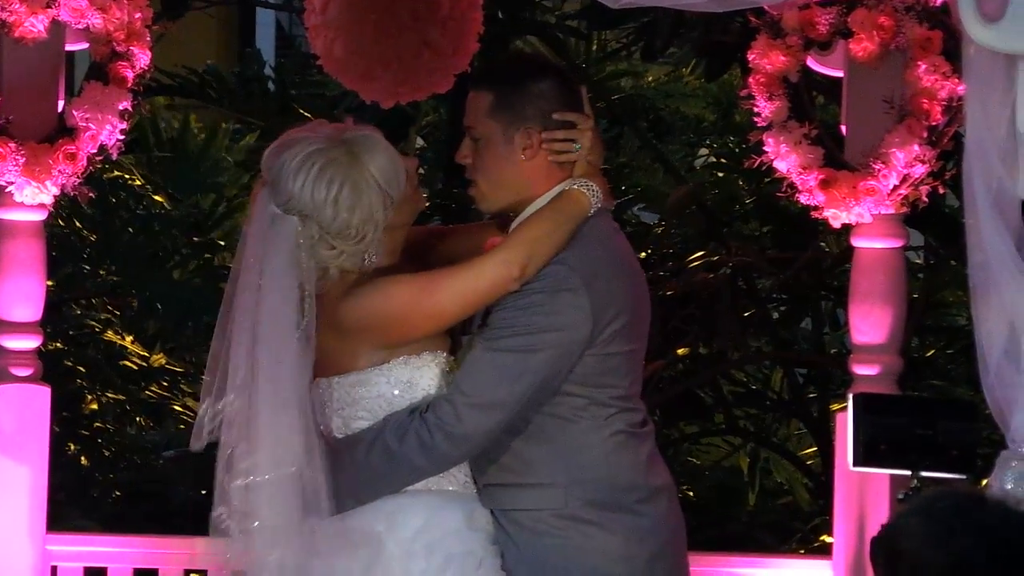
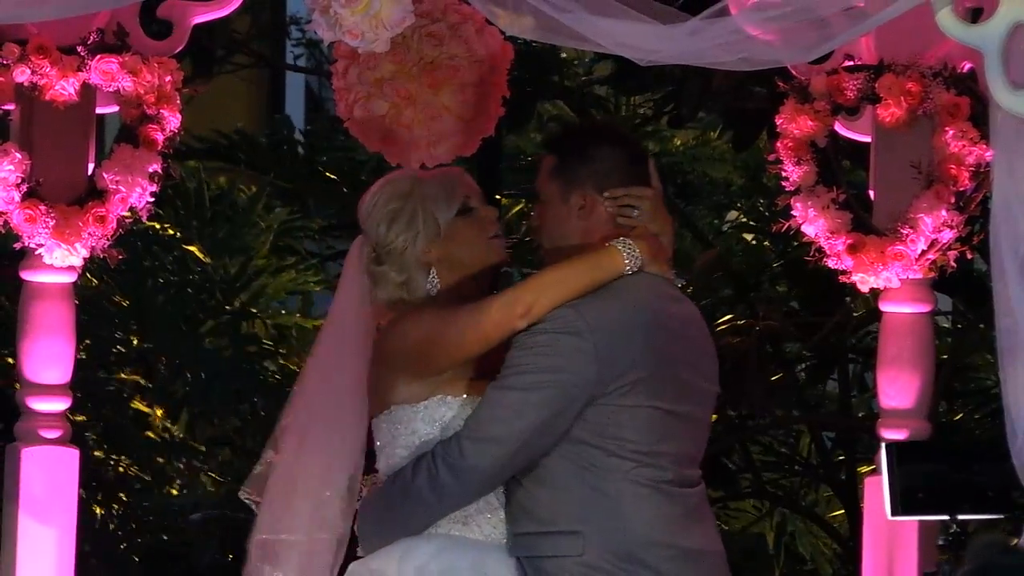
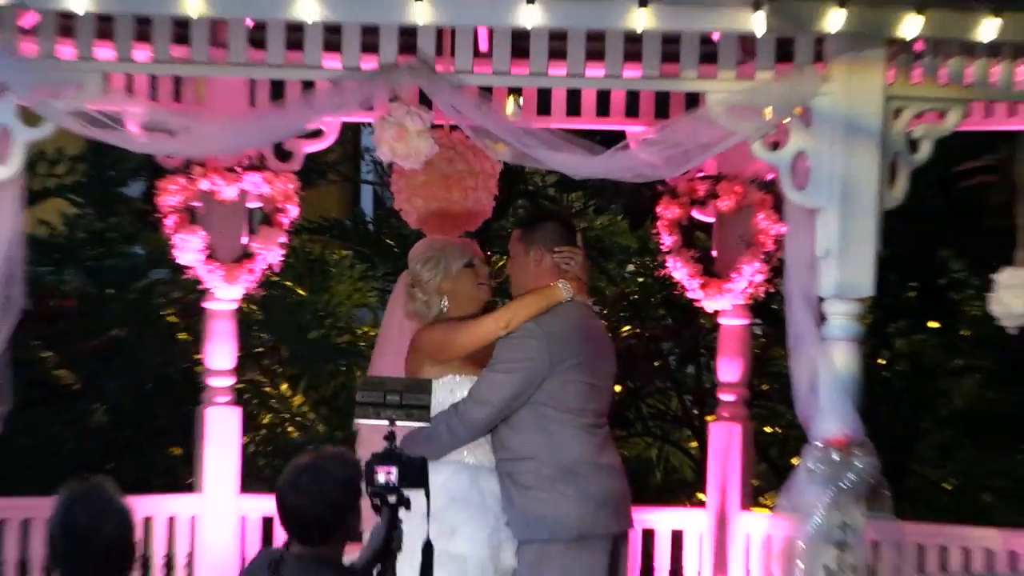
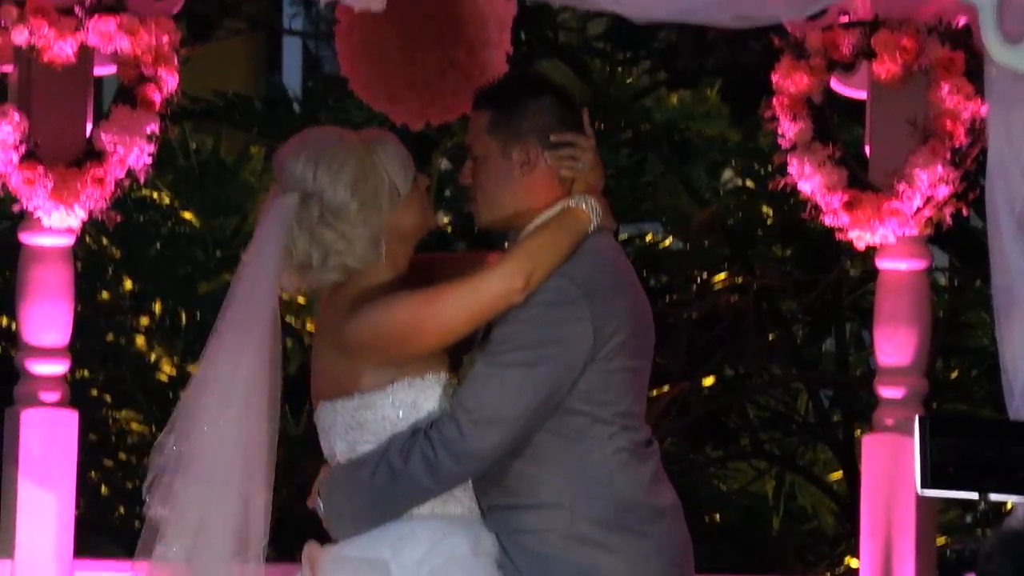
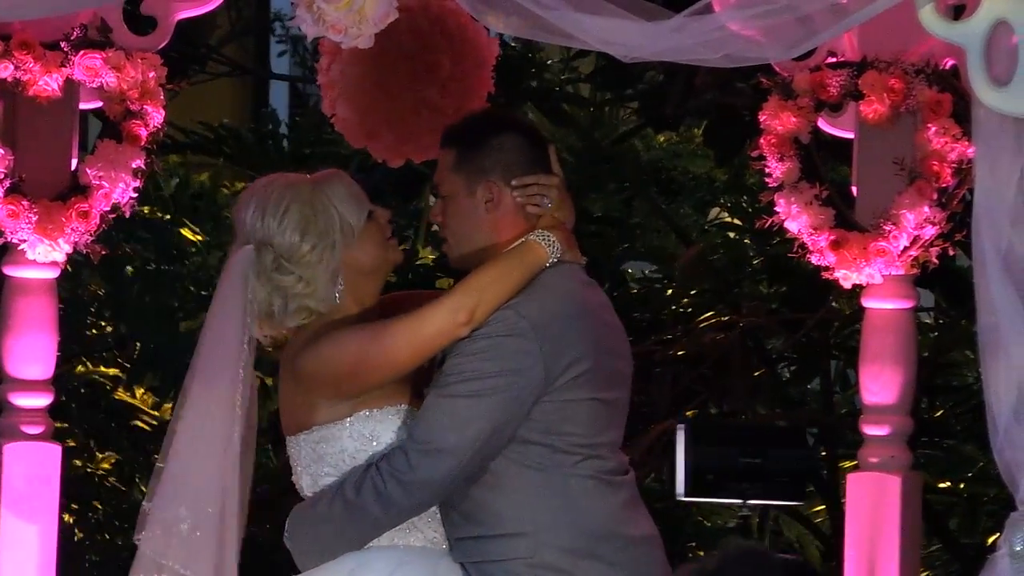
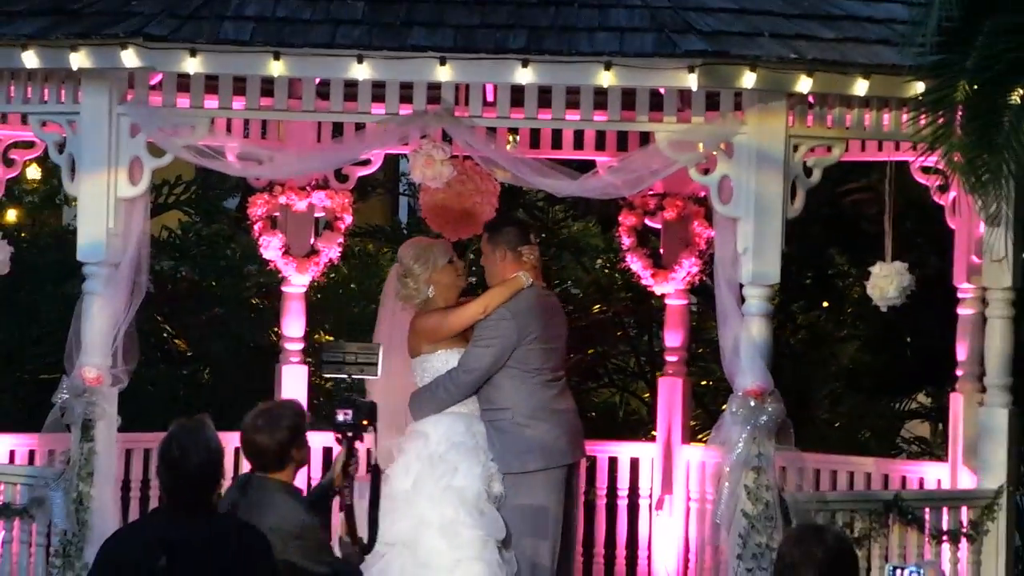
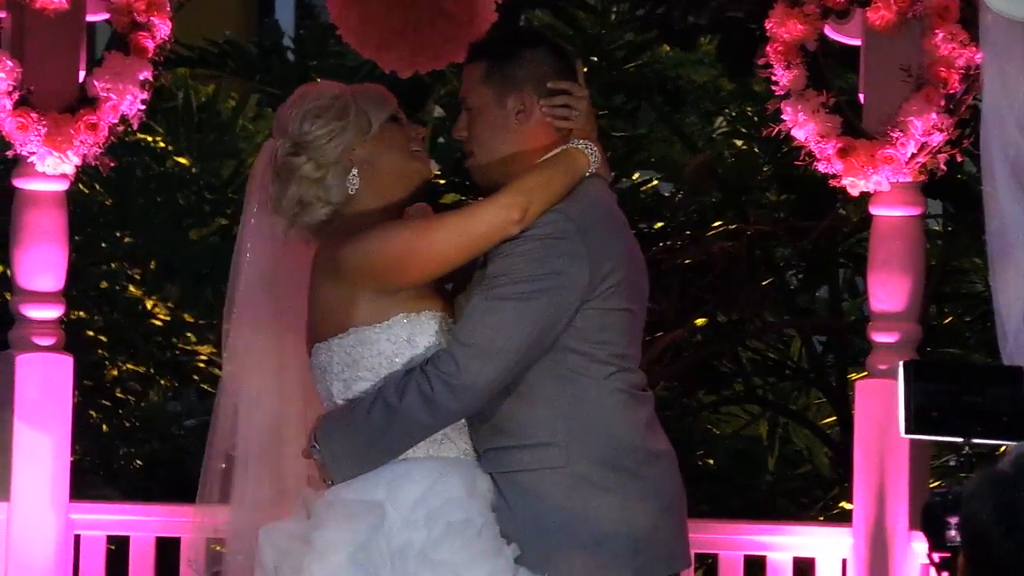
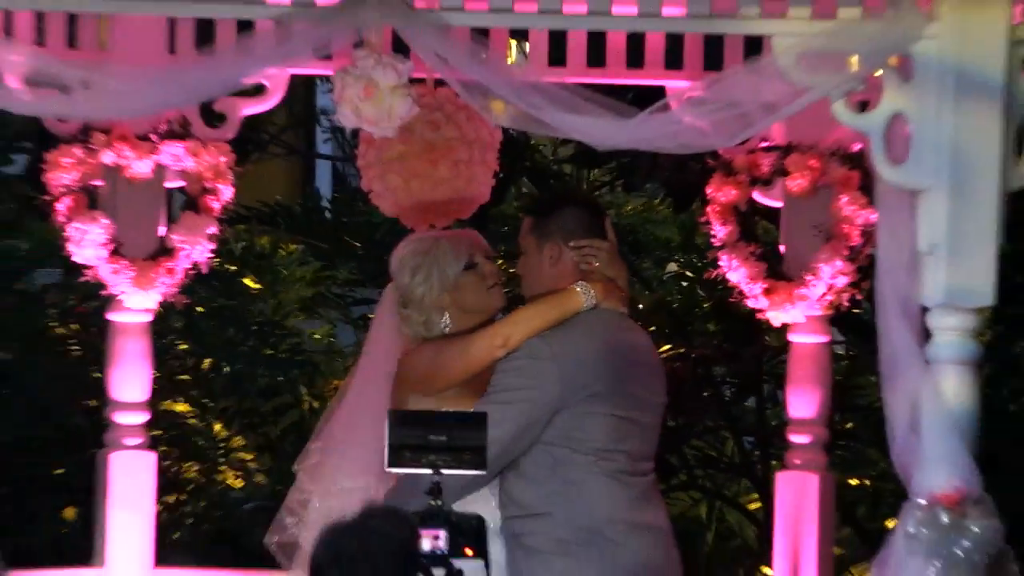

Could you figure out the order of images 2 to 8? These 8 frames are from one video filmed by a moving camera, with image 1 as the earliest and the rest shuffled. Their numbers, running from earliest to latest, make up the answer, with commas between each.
7, 4, 2, 5, 8, 3, 6
